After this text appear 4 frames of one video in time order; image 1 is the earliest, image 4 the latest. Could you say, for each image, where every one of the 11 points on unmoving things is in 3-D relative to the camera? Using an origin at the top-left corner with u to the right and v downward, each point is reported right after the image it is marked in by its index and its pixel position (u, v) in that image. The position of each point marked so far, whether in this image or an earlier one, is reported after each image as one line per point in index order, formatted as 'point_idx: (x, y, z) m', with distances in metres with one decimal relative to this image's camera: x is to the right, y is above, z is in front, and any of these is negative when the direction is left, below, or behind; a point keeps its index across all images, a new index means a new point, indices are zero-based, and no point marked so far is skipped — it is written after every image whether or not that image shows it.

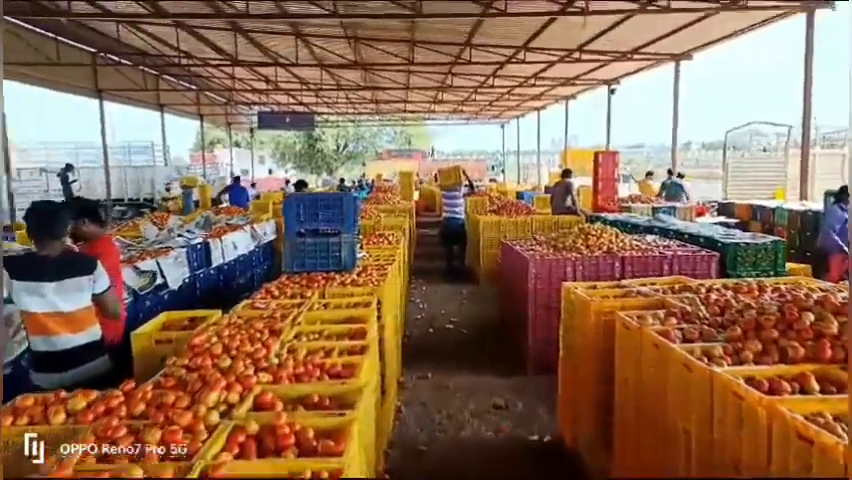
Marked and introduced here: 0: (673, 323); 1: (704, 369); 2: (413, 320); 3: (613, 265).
0: (+1.4, -0.5, +3.6) m
1: (+1.3, -0.6, +2.8) m
2: (-0.2, -1.2, +9.1) m
3: (+1.9, -0.2, +6.4) m
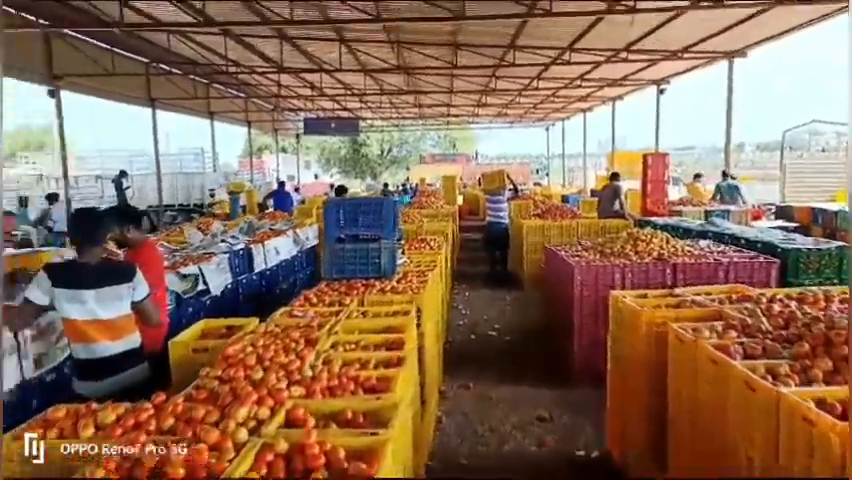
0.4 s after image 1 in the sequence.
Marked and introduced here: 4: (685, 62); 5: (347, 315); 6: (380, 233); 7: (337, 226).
0: (+1.6, -0.5, +3.3) m
1: (+1.4, -0.6, +2.6) m
2: (+0.4, -1.2, +9.0) m
3: (+2.3, -0.3, +6.1) m
4: (+7.1, +4.9, +17.1) m
5: (-0.5, -0.5, +4.2) m
6: (-0.4, +0.1, +5.4) m
7: (-0.8, +0.1, +5.4) m
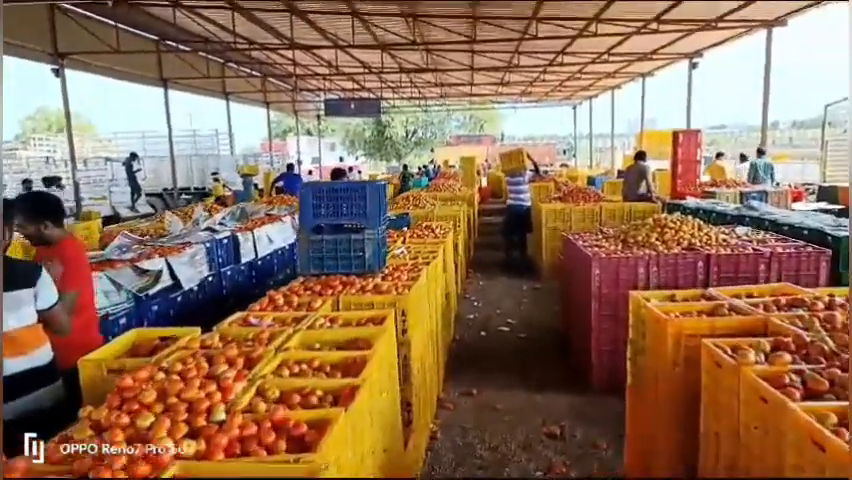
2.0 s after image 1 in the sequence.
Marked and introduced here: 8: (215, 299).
0: (+1.5, -0.5, +2.6) m
1: (+1.2, -0.6, +1.9) m
2: (+0.5, -1.1, +8.3) m
3: (+2.3, -0.2, +5.3) m
4: (+7.5, +5.3, +16.0) m
5: (-0.6, -0.5, +3.5) m
6: (-0.5, +0.1, +4.7) m
7: (-0.8, +0.2, +4.7) m
8: (-2.1, -0.6, +6.4) m
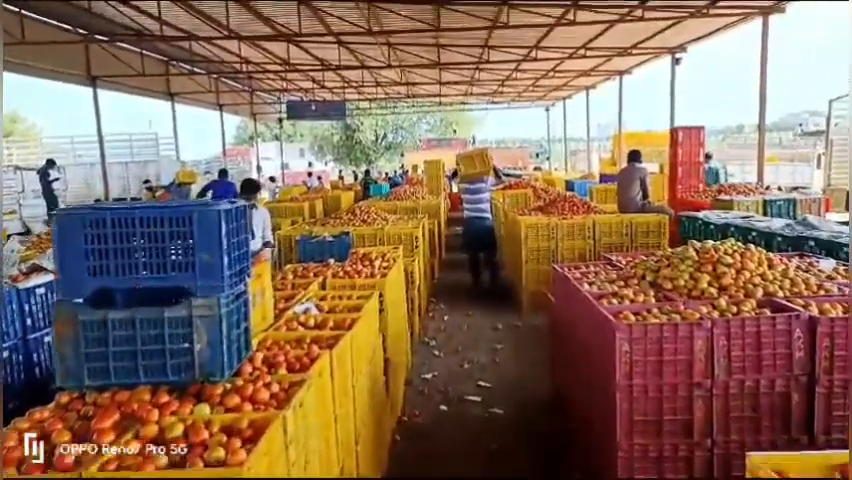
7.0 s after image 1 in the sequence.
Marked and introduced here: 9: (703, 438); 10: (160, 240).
0: (+1.1, -0.8, +0.4) m
1: (+0.9, -0.9, -0.4) m
2: (-0.1, -1.4, +6.0) m
3: (+1.8, -0.5, +3.2) m
4: (+6.5, +5.0, +14.0) m
5: (-1.0, -0.8, +1.2) m
6: (-0.9, -0.2, +2.4) m
7: (-1.3, -0.1, +2.4) m
8: (-2.6, -0.9, +4.0) m
9: (+1.4, -1.0, +3.2) m
10: (-1.0, 0.0, +2.4) m
